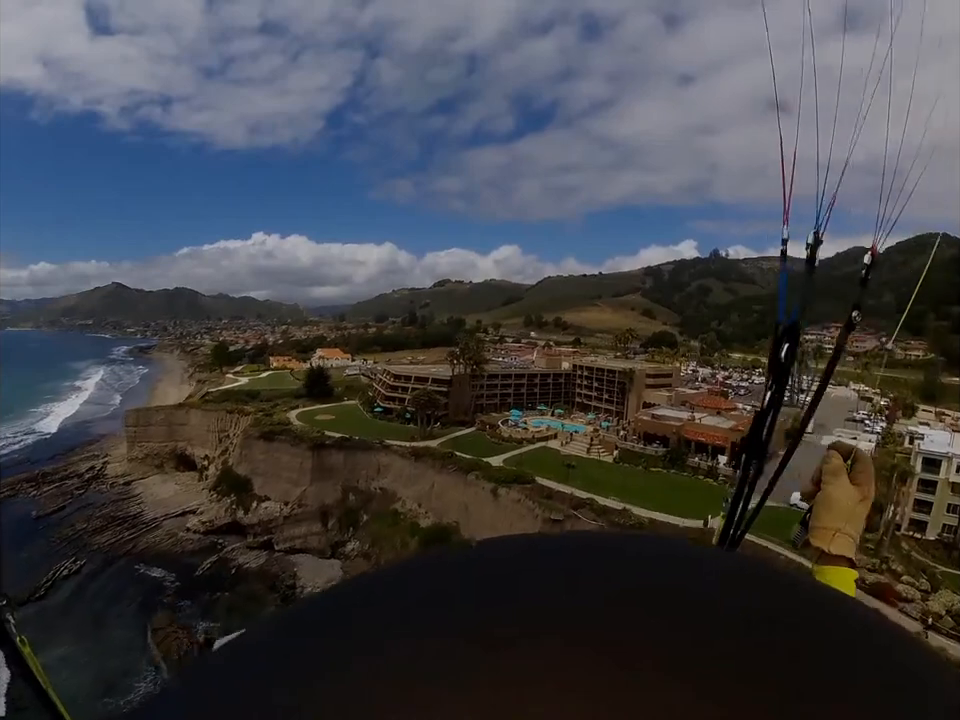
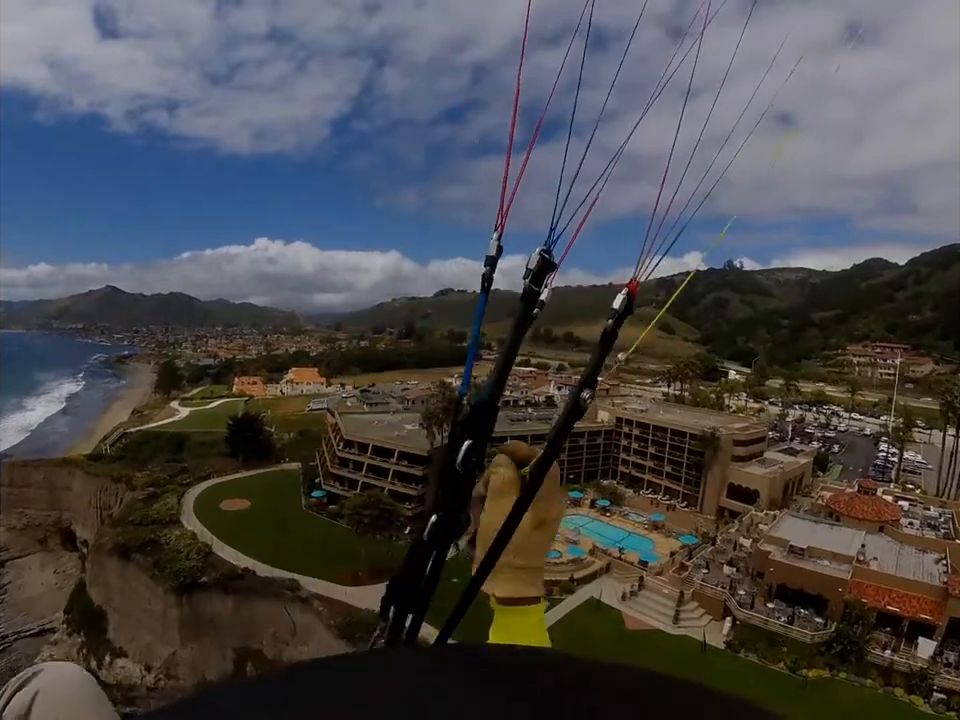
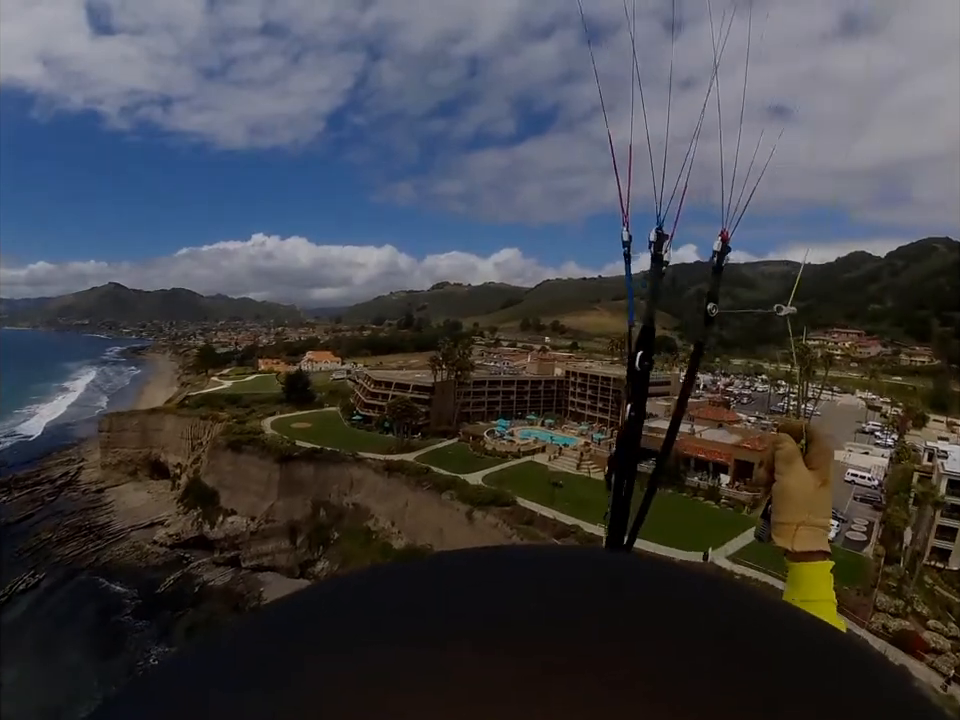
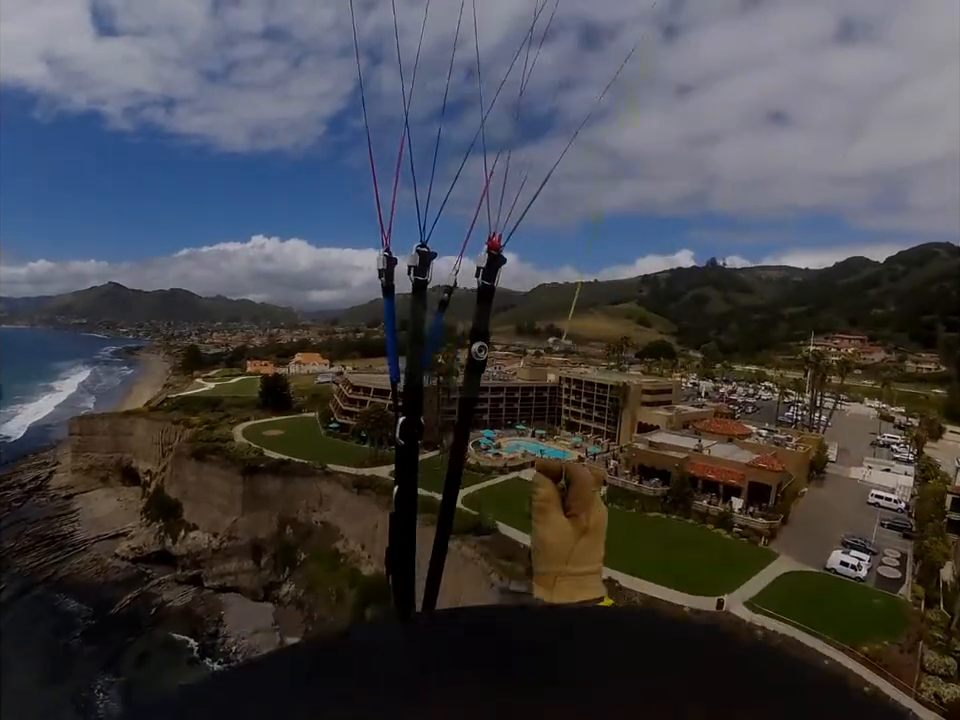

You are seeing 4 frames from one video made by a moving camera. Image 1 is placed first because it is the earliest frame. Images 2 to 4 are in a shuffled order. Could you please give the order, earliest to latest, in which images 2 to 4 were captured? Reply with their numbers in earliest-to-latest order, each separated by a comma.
3, 4, 2
